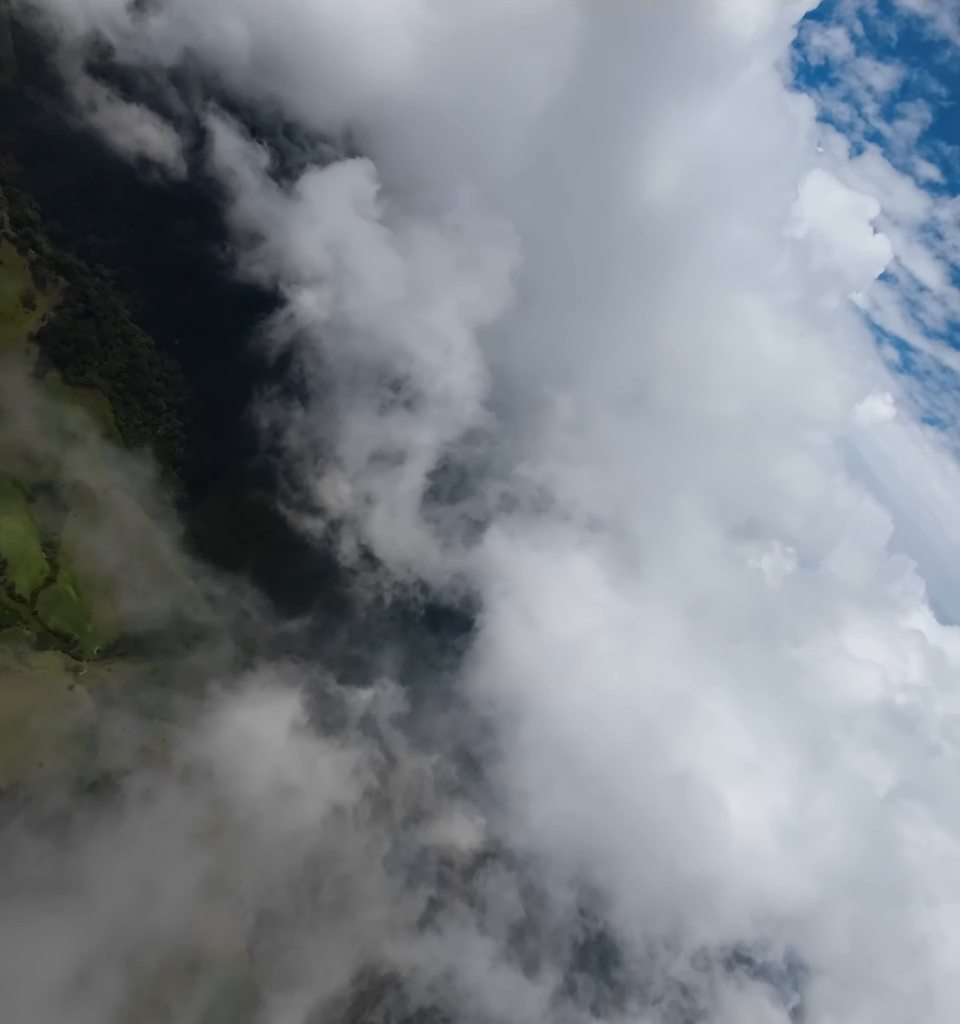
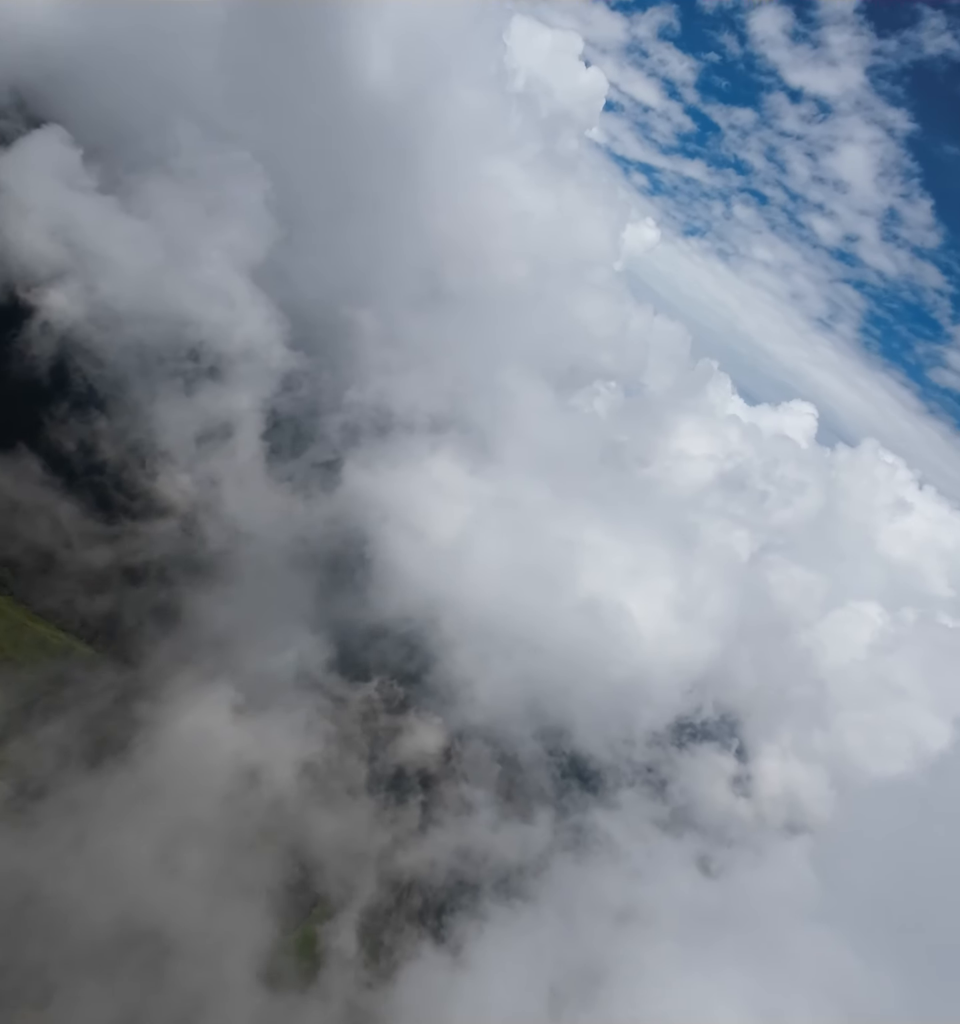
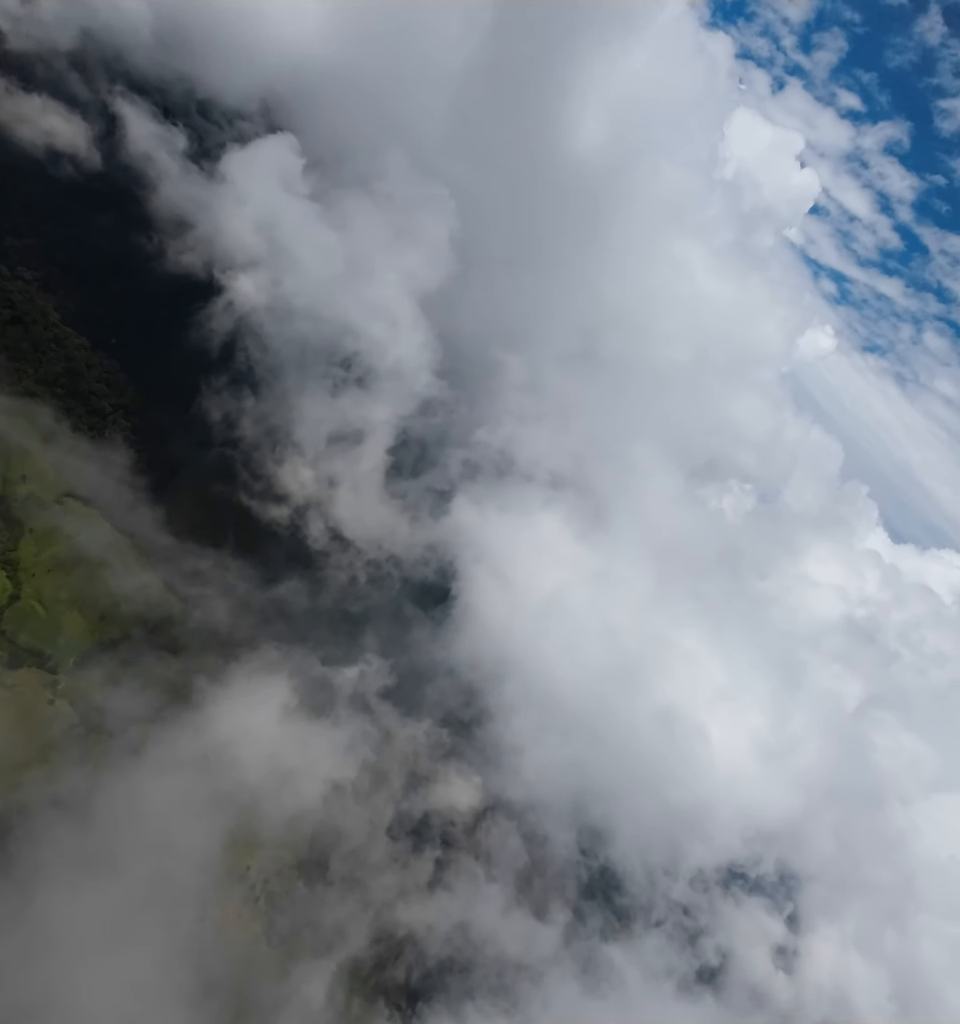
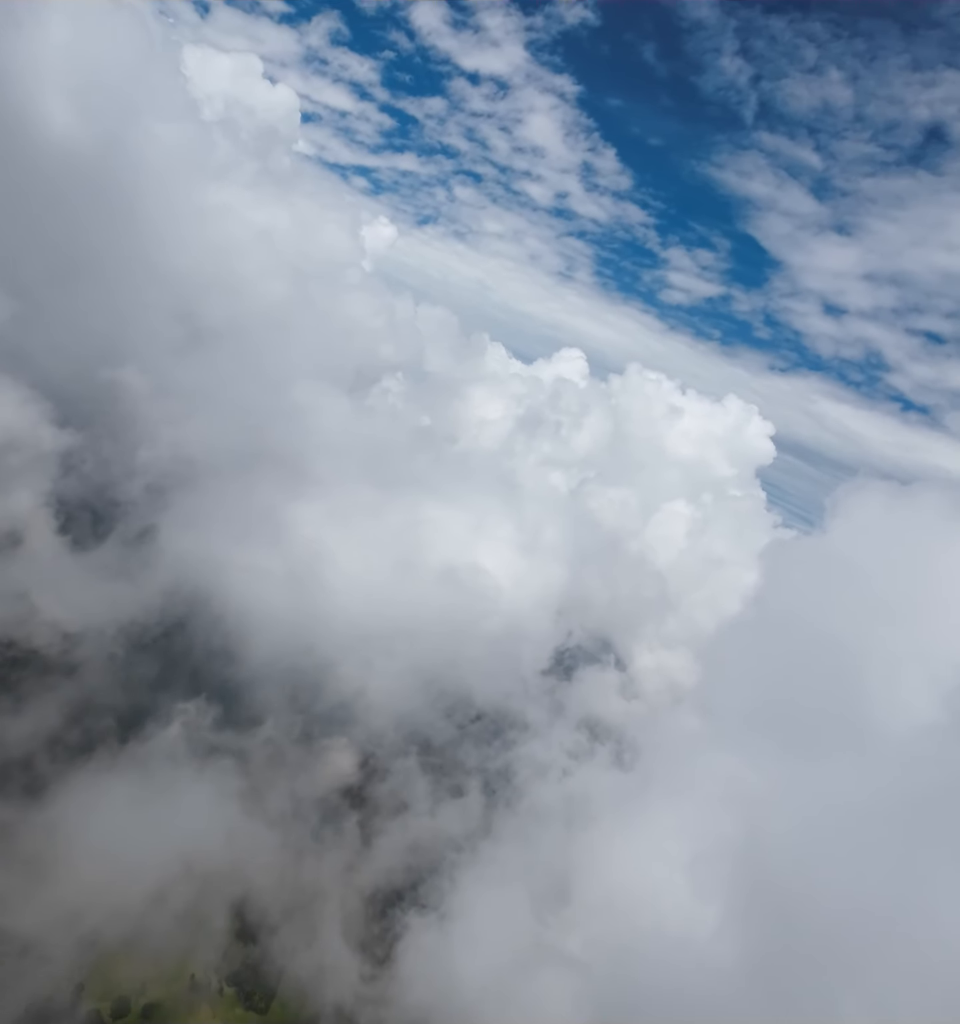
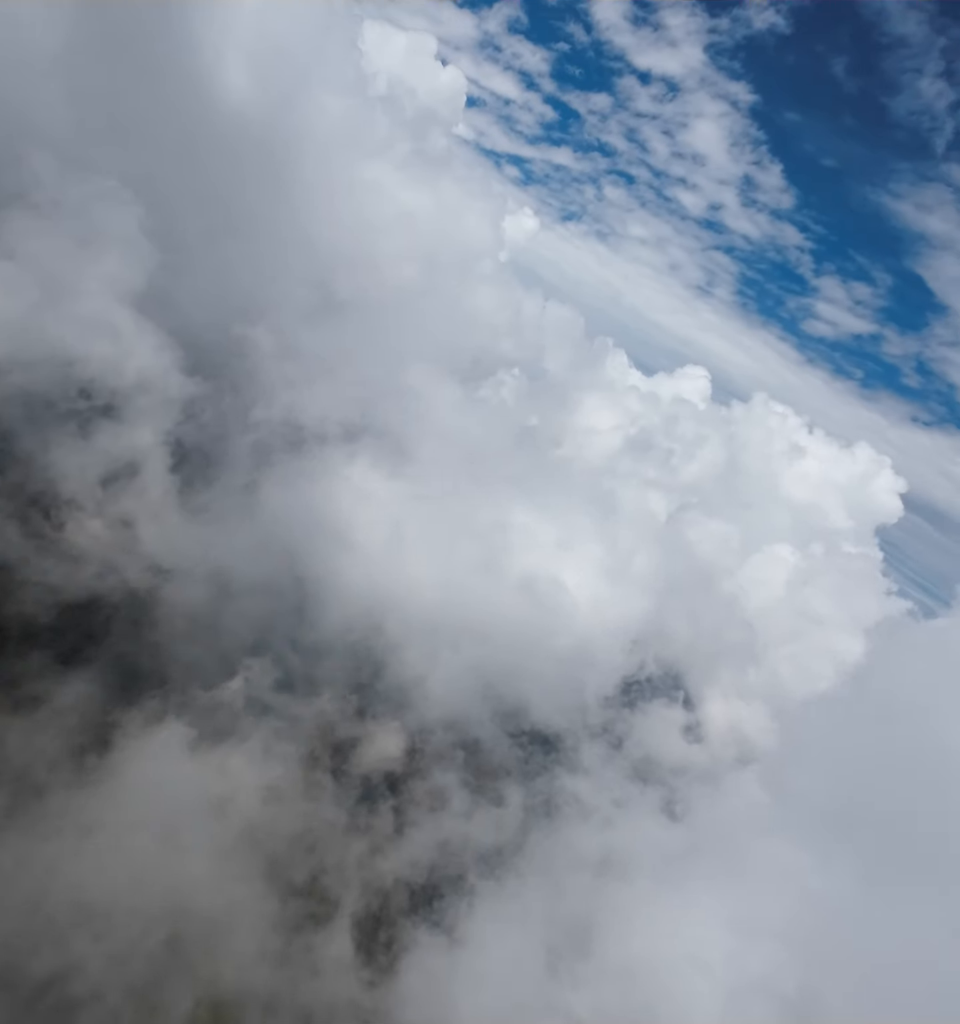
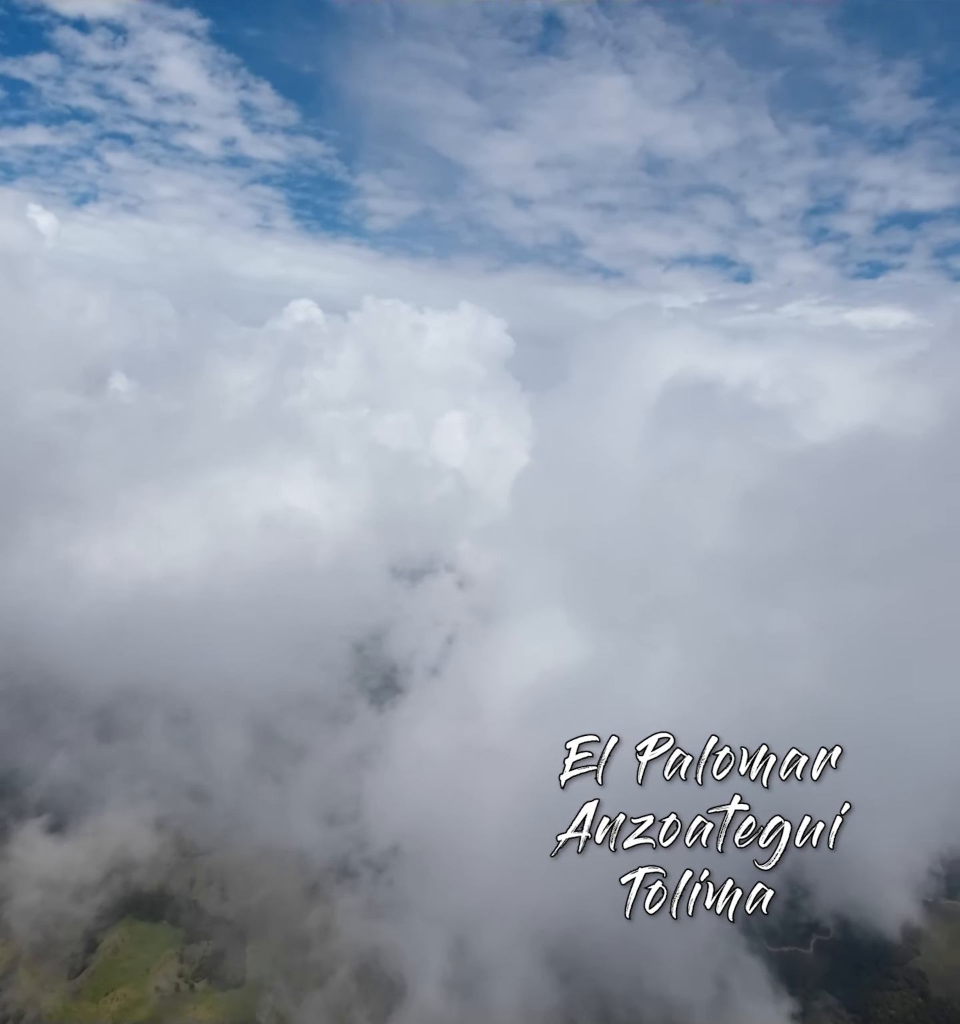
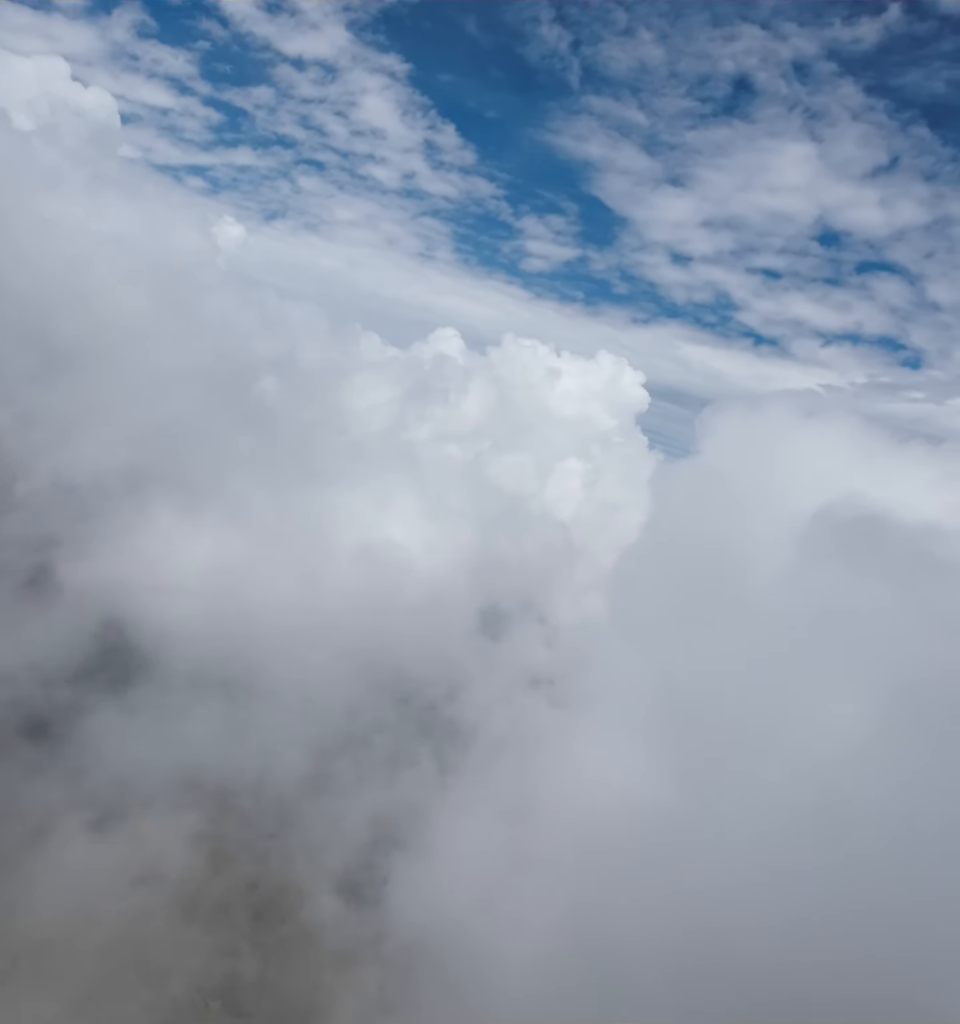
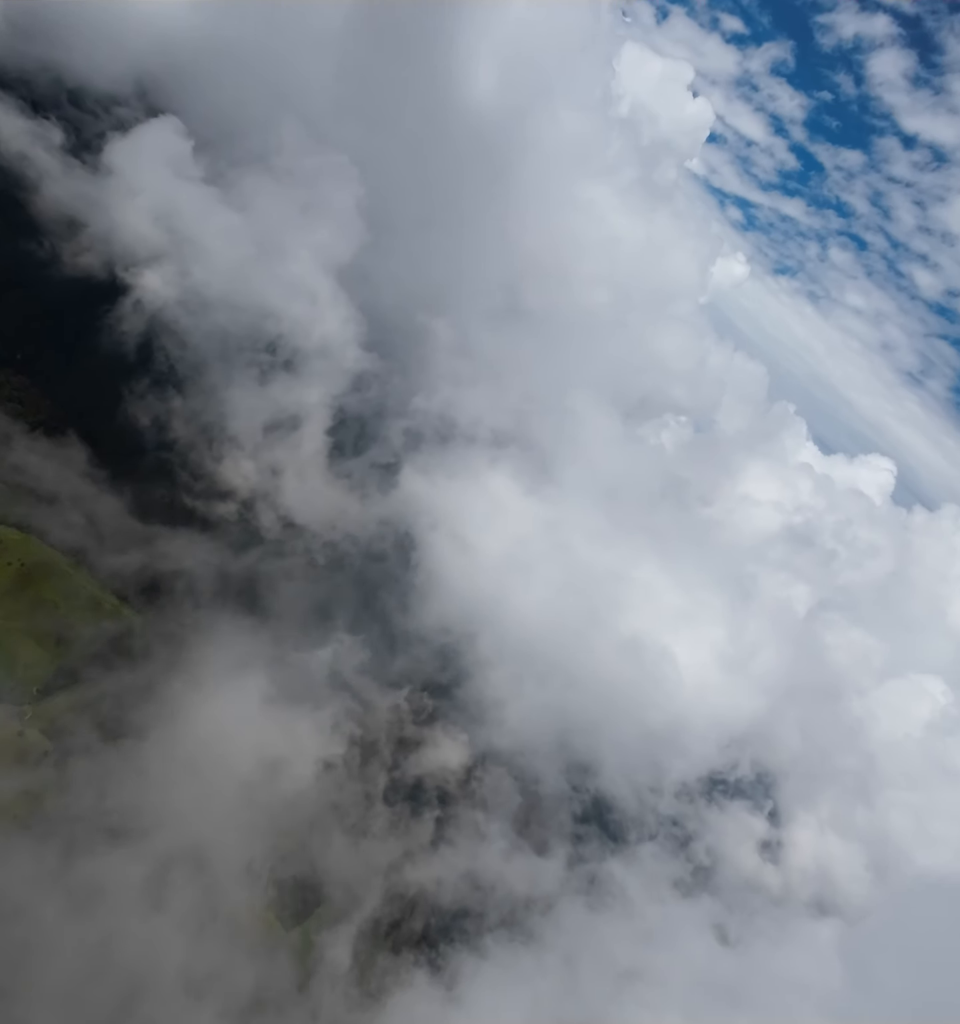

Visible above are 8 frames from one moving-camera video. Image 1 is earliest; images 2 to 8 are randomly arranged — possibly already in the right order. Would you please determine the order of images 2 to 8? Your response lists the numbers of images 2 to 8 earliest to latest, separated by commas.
3, 8, 2, 5, 4, 7, 6
